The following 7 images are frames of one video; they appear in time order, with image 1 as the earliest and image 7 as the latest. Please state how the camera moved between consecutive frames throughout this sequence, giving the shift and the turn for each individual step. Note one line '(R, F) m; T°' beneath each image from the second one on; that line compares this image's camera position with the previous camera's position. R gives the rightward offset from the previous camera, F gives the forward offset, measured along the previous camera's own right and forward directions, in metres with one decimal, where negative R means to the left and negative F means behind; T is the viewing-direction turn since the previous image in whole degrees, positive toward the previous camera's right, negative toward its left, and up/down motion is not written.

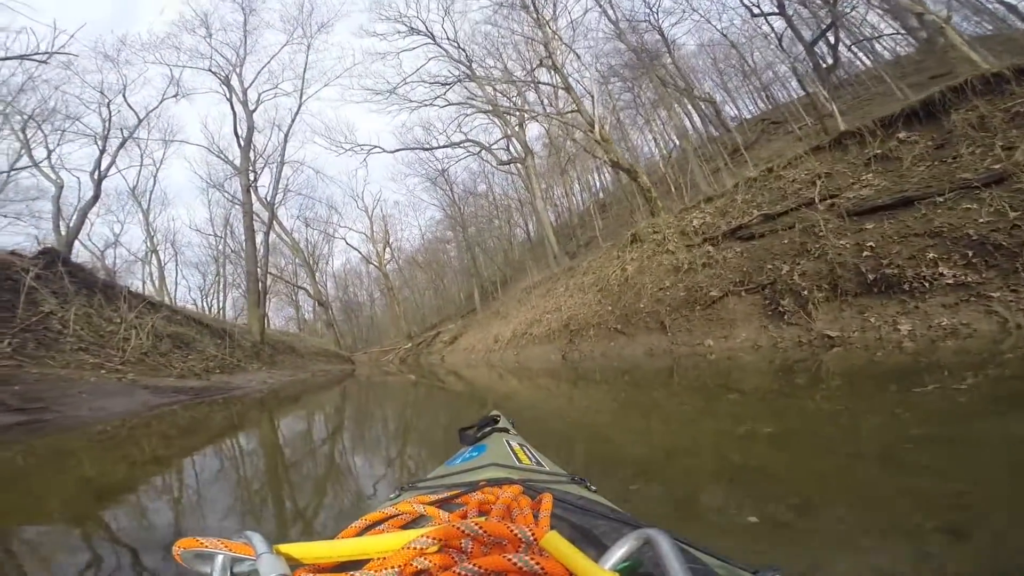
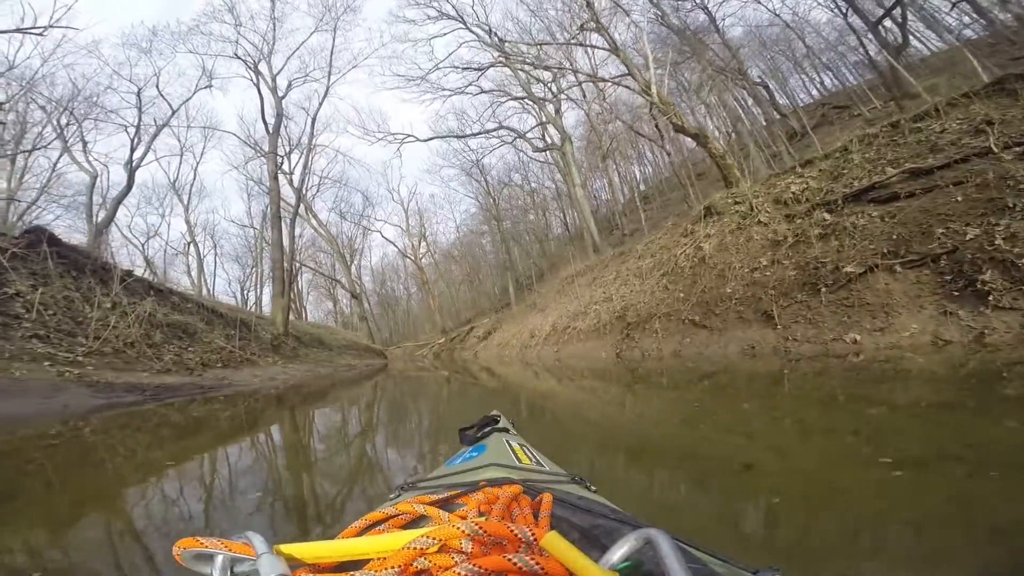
(-0.1, +1.0) m; -4°
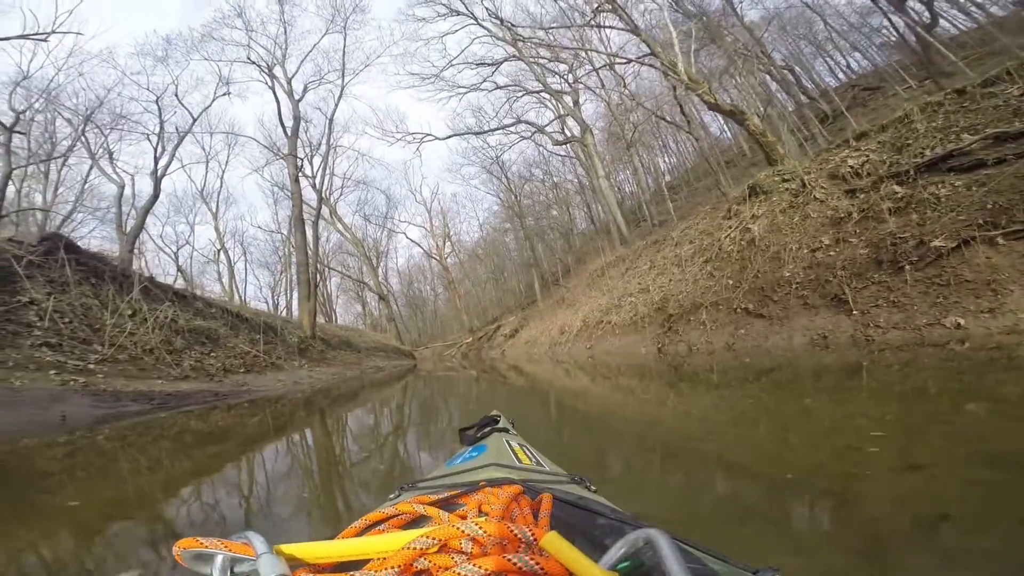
(0.0, +0.3) m; -3°
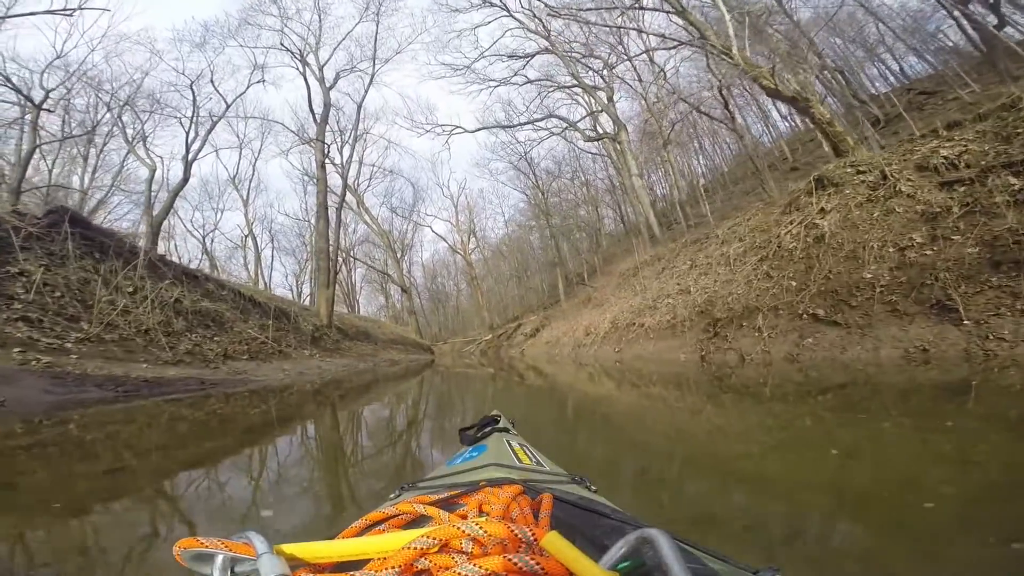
(0.0, +0.5) m; -3°
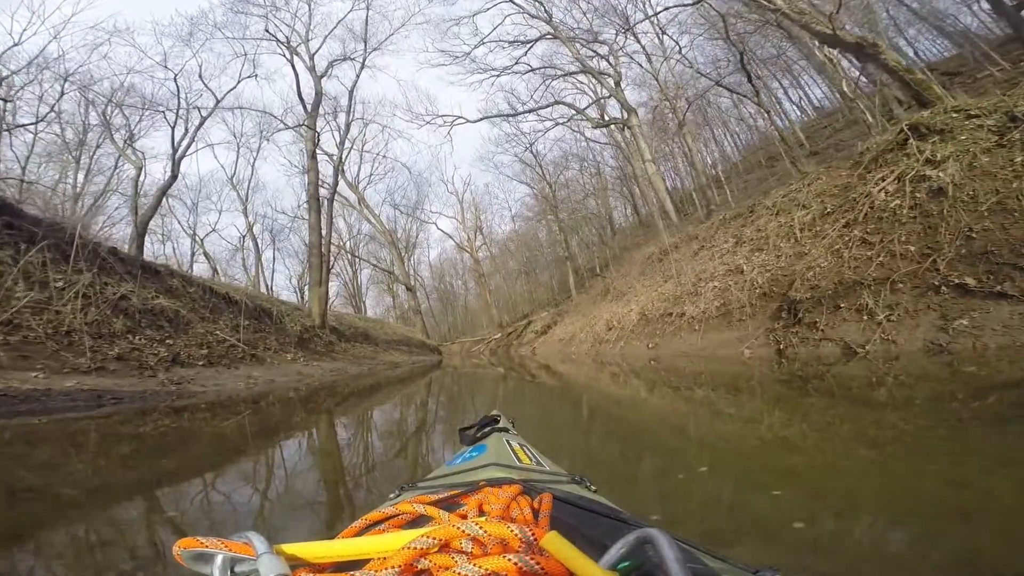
(0.0, +0.9) m; -1°
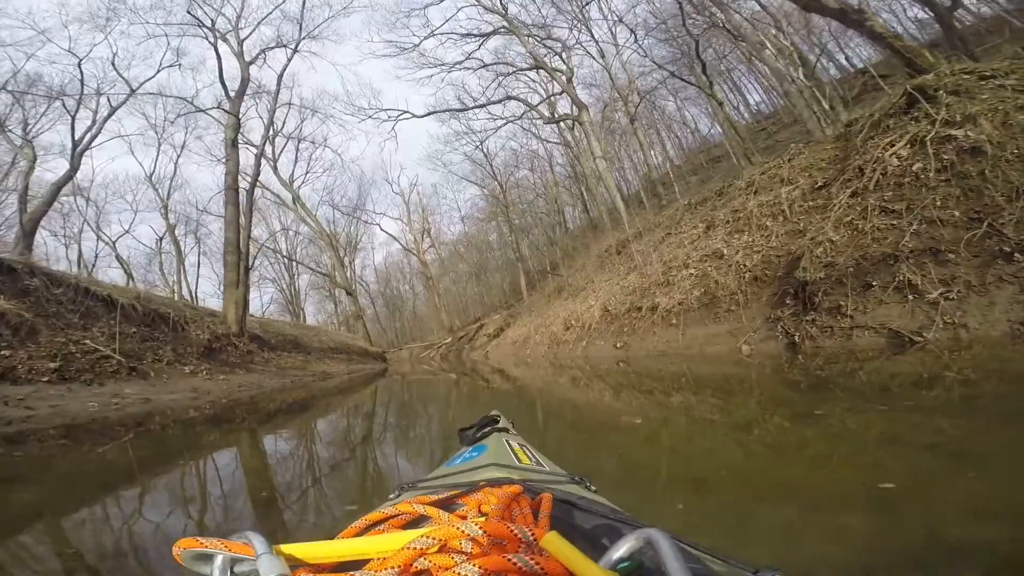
(0.0, +0.7) m; +6°
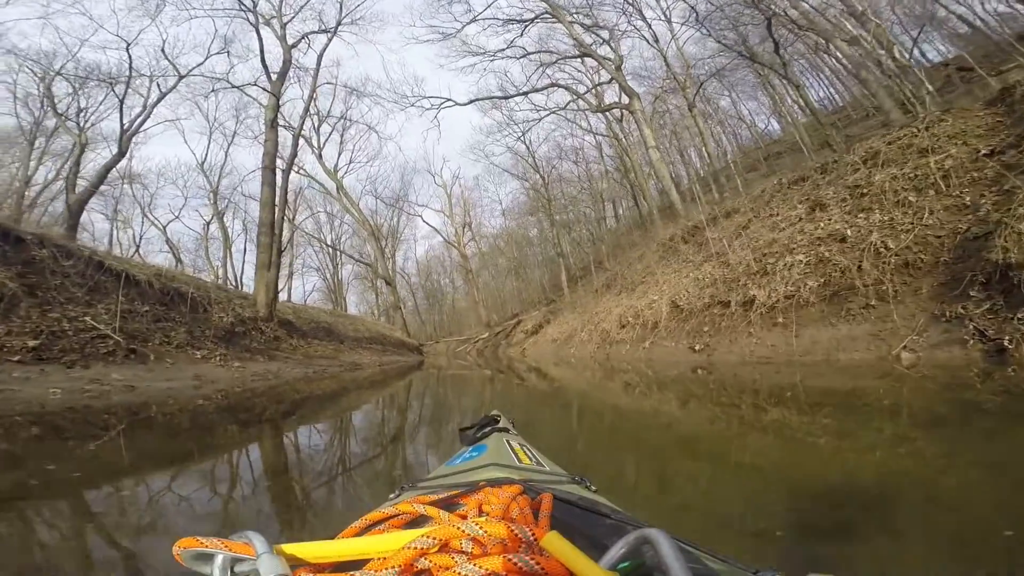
(-0.1, +0.7) m; -4°
